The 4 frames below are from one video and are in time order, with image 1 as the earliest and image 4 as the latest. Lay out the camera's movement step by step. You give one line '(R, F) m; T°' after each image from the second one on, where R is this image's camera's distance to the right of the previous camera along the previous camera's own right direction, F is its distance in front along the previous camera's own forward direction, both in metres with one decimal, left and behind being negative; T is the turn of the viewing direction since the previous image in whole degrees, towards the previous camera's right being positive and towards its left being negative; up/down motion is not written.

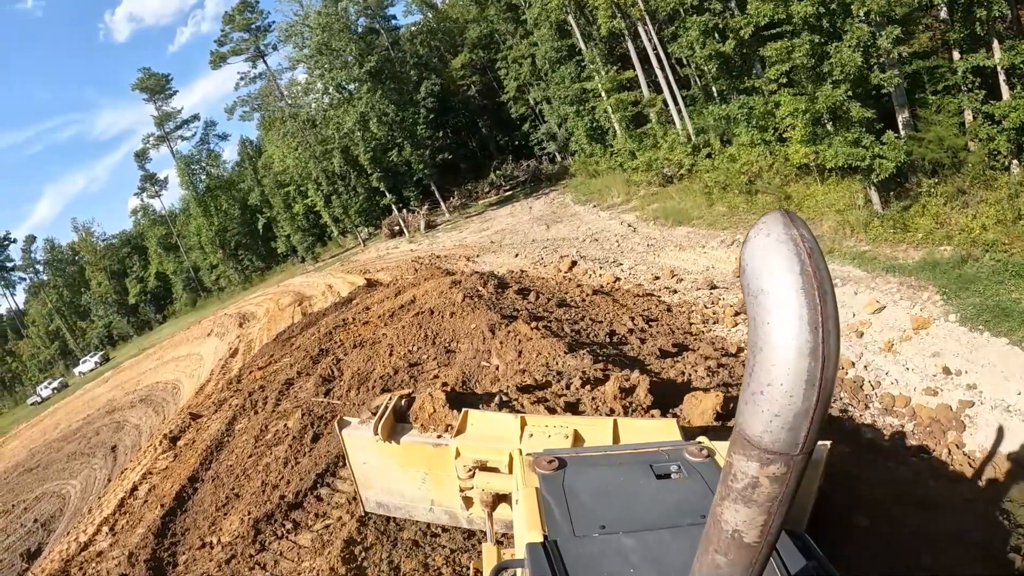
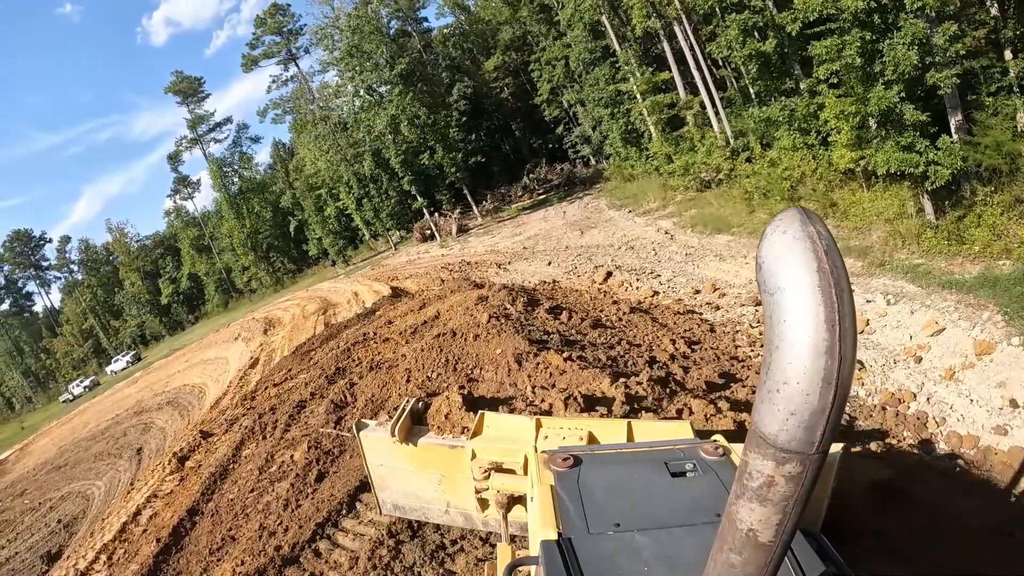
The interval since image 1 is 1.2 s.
(0.0, +0.4) m; -3°
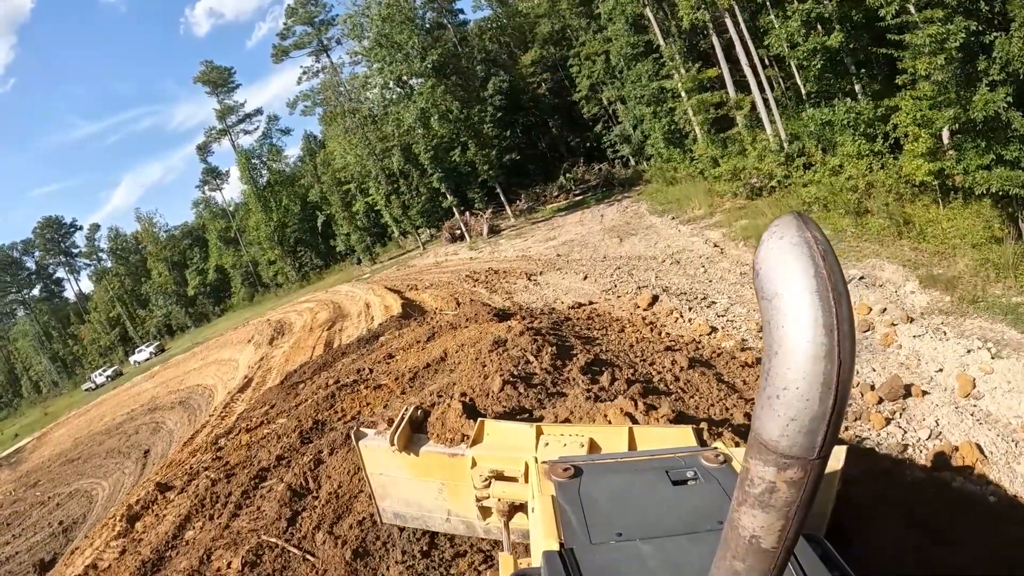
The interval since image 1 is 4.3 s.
(0.0, +1.0) m; -3°
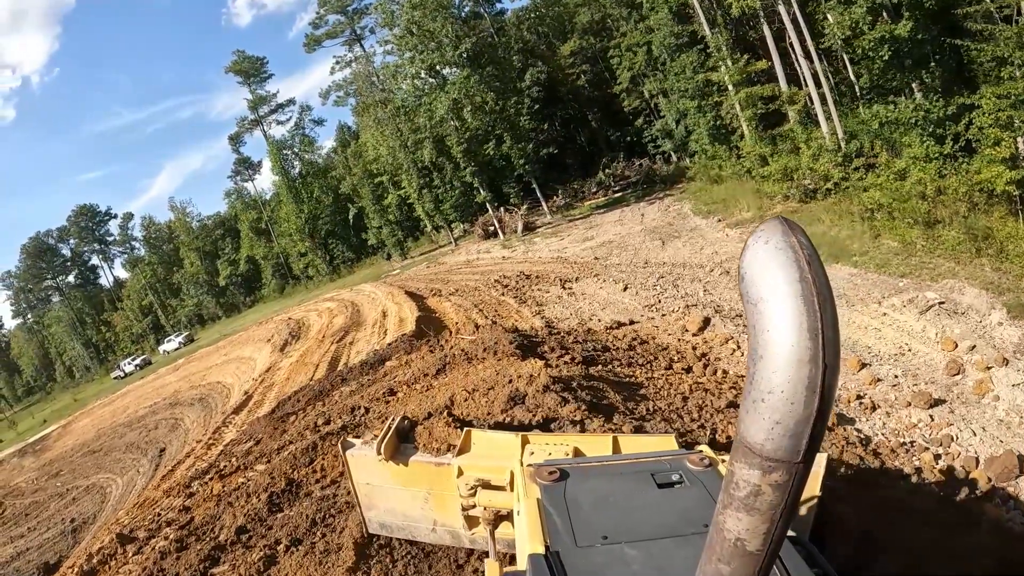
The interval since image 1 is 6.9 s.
(0.0, +0.8) m; -3°
